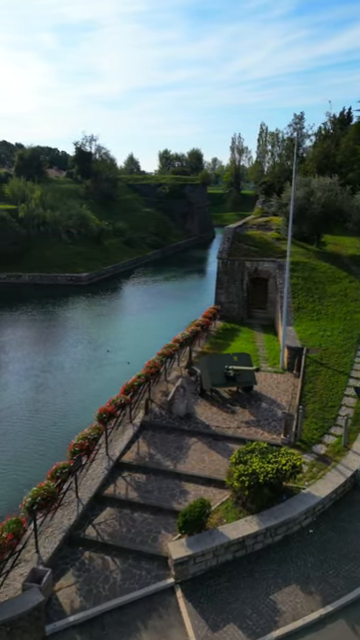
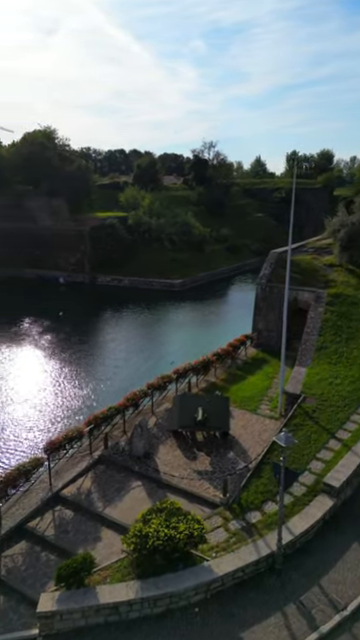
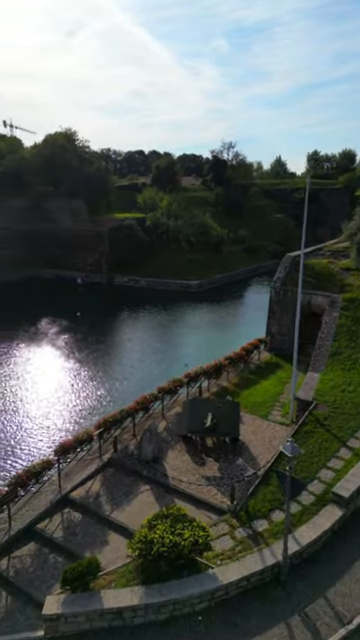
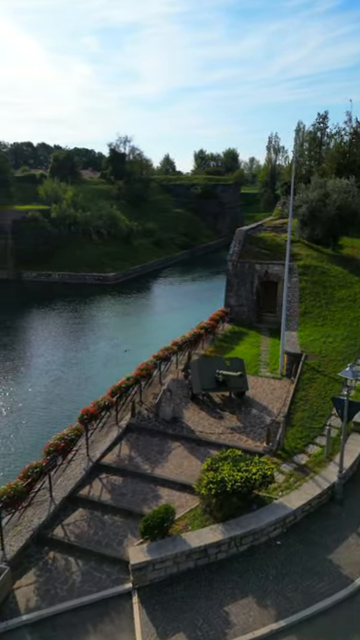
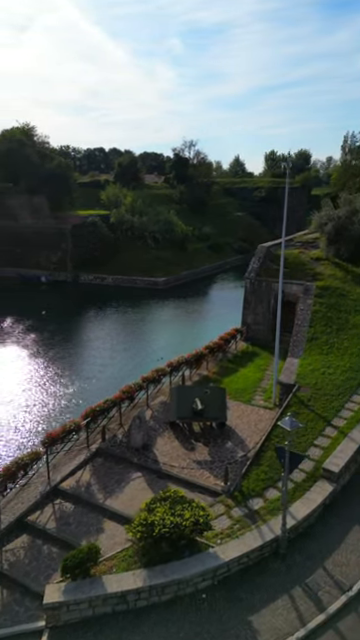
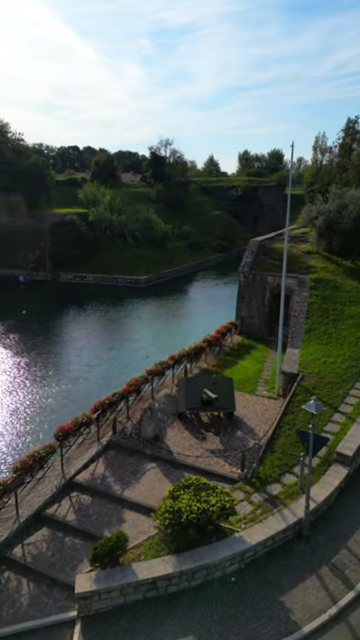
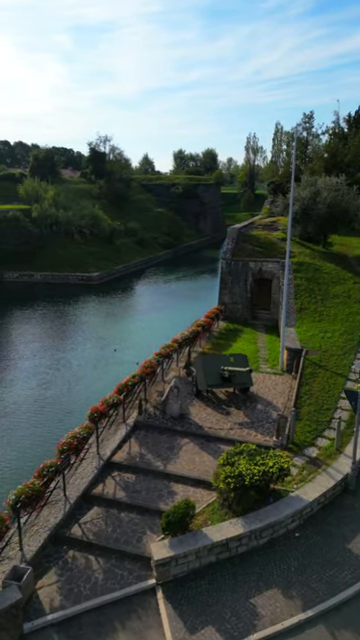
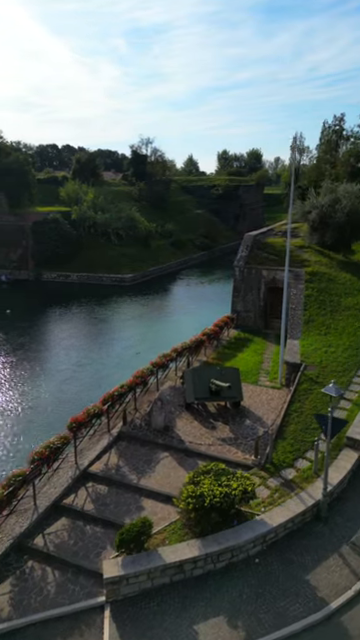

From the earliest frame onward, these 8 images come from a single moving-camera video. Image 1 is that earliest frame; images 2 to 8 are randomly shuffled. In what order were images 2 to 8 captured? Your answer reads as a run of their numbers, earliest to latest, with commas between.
7, 4, 8, 6, 5, 2, 3
